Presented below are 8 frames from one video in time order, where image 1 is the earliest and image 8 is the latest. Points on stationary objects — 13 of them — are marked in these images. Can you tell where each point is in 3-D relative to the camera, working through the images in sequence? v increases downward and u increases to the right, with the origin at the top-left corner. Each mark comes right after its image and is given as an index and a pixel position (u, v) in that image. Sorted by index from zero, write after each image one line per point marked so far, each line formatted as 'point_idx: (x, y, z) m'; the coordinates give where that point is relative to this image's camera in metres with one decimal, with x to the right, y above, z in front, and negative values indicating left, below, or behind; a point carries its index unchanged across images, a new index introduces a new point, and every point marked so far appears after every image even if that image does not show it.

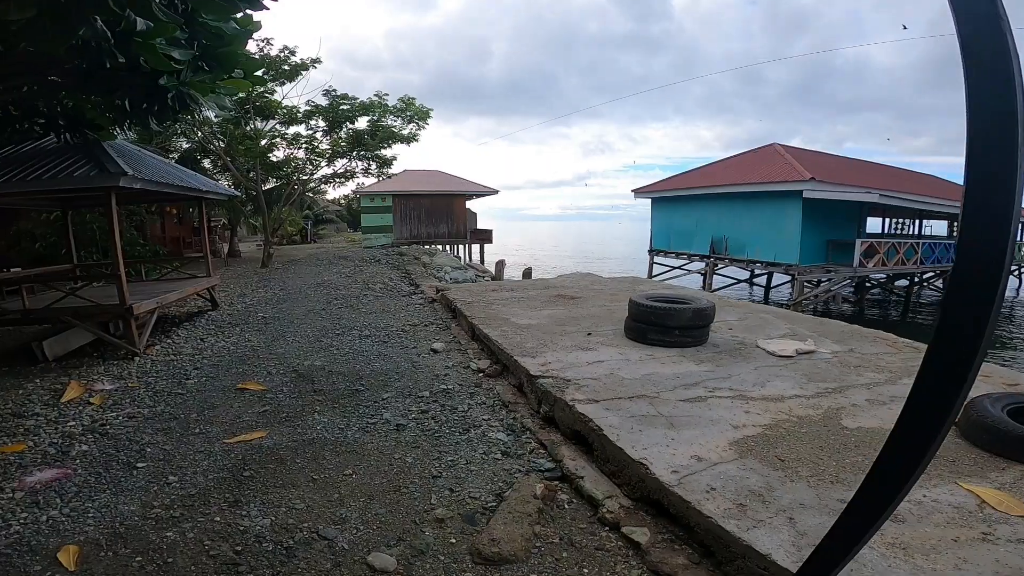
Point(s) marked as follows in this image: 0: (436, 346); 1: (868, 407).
0: (-1.1, -0.9, +7.6) m
1: (+3.1, -1.0, +4.5) m
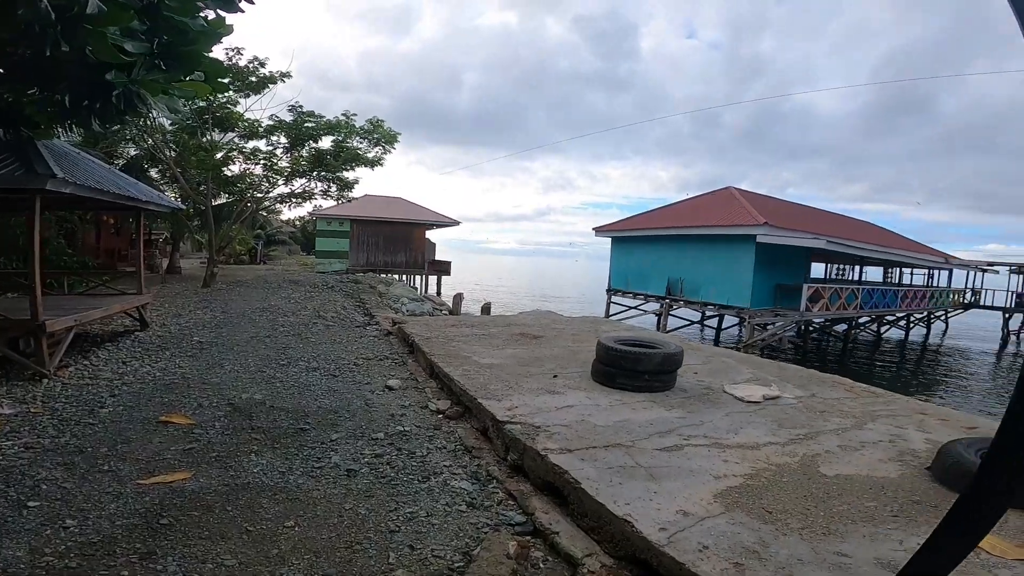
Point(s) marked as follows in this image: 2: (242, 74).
0: (-1.7, -1.3, +7.1) m
1: (+2.8, -1.4, +4.4) m
2: (-9.8, +7.7, +18.9) m
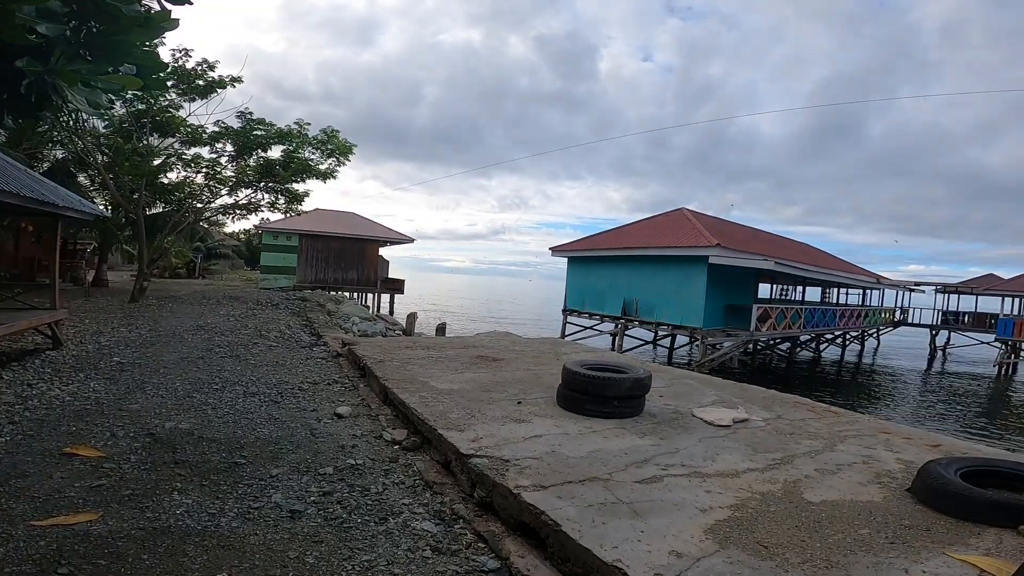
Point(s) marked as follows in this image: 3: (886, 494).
0: (-2.1, -1.5, +6.5) m
1: (+2.5, -1.6, +4.3) m
2: (-11.2, +7.1, +17.9) m
3: (+2.9, -1.6, +4.0) m
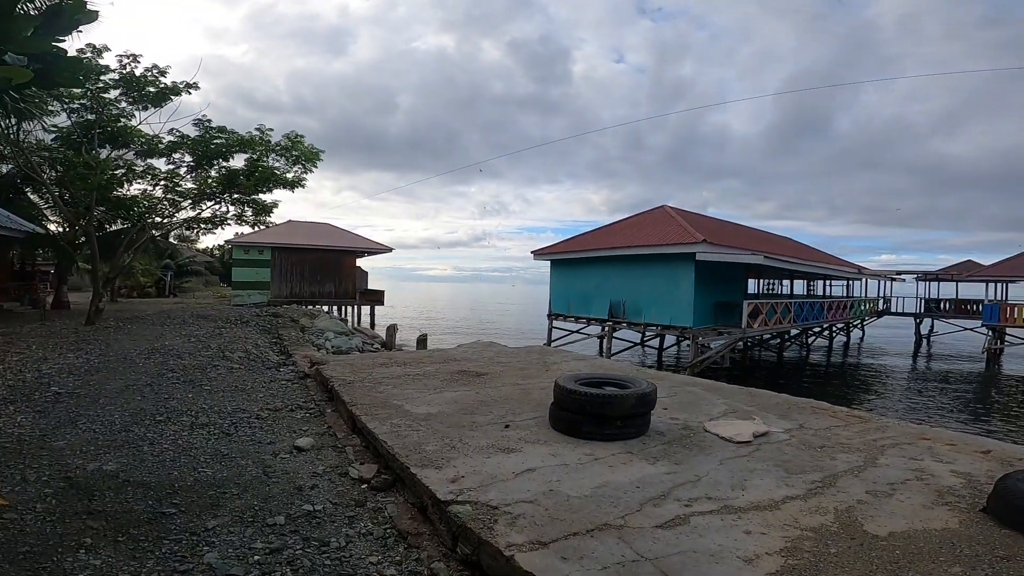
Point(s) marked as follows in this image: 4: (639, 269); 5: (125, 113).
0: (-2.3, -1.7, +5.7) m
1: (+2.5, -1.5, +3.6) m
2: (-12.0, +6.5, +16.9) m
3: (+2.8, -1.5, +3.3) m
4: (+4.7, +0.7, +19.5) m
5: (-13.3, +5.9, +18.1) m
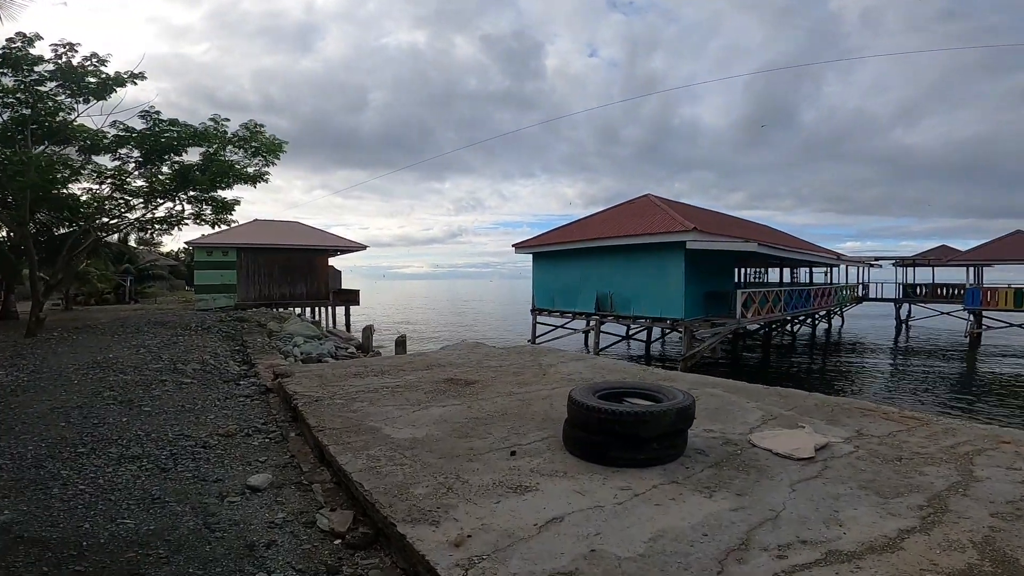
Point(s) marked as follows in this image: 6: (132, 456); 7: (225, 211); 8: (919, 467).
0: (-2.2, -1.7, +4.6) m
1: (+2.6, -1.4, +2.7) m
2: (-12.7, +6.3, +15.3) m
3: (+2.9, -1.4, +2.5) m
4: (+4.0, +1.0, +18.7) m
5: (-14.0, +5.7, +16.5) m
6: (-3.8, -1.7, +5.4) m
7: (-10.7, +2.8, +19.5) m
8: (+2.9, -1.3, +3.8) m
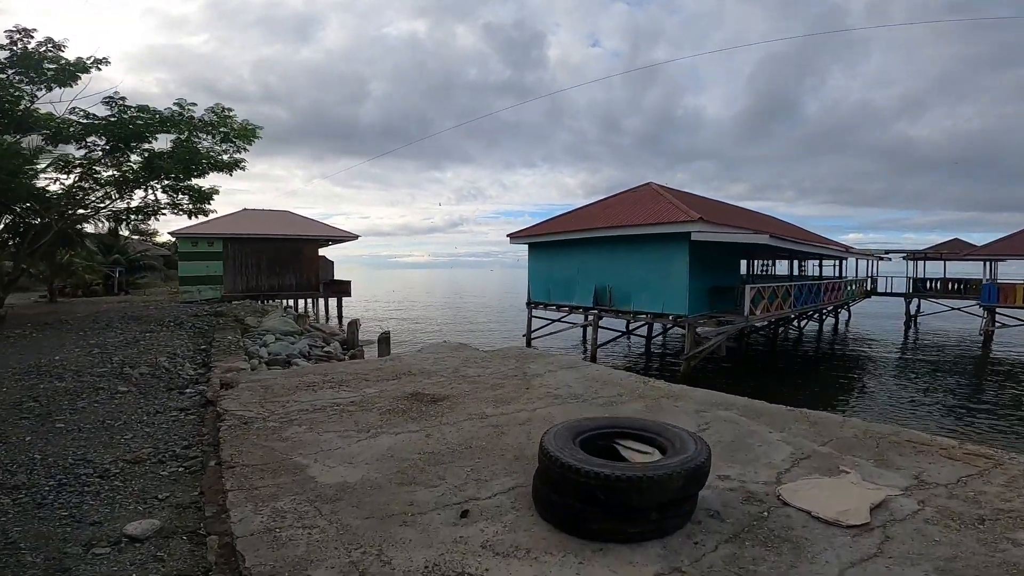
0: (-2.5, -1.7, +3.6) m
1: (+2.3, -1.5, +1.7) m
2: (-12.9, +6.5, +14.1) m
3: (+2.6, -1.5, +1.4) m
4: (+3.8, +1.2, +17.6) m
5: (-14.3, +5.9, +15.4) m
6: (-4.1, -1.7, +4.4) m
7: (-10.9, +3.1, +18.5) m
8: (+2.6, -1.4, +2.7) m
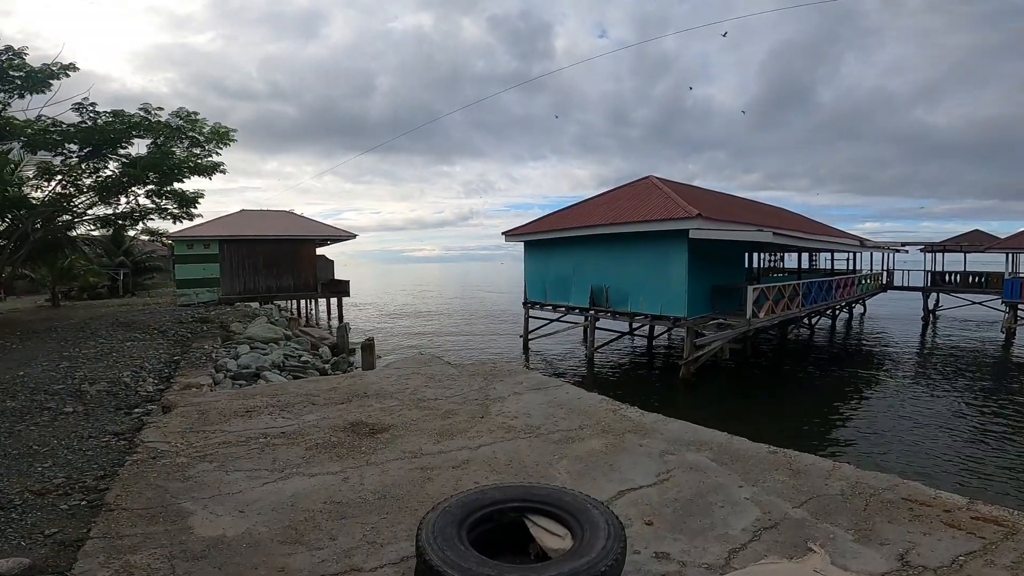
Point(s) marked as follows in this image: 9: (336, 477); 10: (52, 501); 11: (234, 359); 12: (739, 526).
0: (-3.1, -1.9, +3.1) m
1: (+1.7, -1.7, +1.0) m
2: (-13.3, +6.2, +13.8) m
3: (+2.0, -1.7, +0.8) m
4: (+3.6, +1.2, +16.9) m
5: (-14.6, +5.6, +15.0) m
6: (-4.7, -2.0, +3.9) m
7: (-11.1, +2.9, +18.1) m
8: (+2.0, -1.6, +2.1) m
9: (-1.4, -1.5, +4.2) m
10: (-3.8, -1.9, +4.3) m
11: (-5.8, -1.5, +11.0) m
12: (+1.5, -1.5, +3.3) m
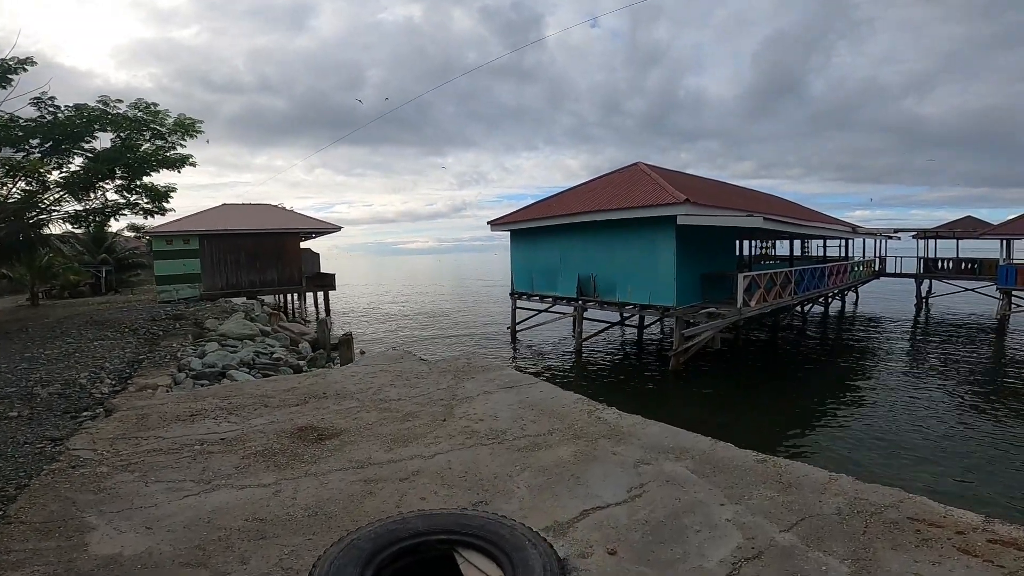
0: (-3.4, -1.9, +2.6) m
1: (+1.4, -1.6, +0.6) m
2: (-13.8, +6.3, +13.0) m
3: (+1.8, -1.6, +0.3) m
4: (+3.1, +1.5, +16.4) m
5: (-15.1, +5.7, +14.3) m
6: (-5.0, -2.0, +3.4) m
7: (-11.6, +3.1, +17.4) m
8: (+1.7, -1.5, +1.6) m
9: (-1.7, -1.4, +3.7) m
10: (-4.1, -1.9, +3.8) m
11: (-6.2, -1.4, +10.5) m
12: (+1.2, -1.4, +2.9) m
